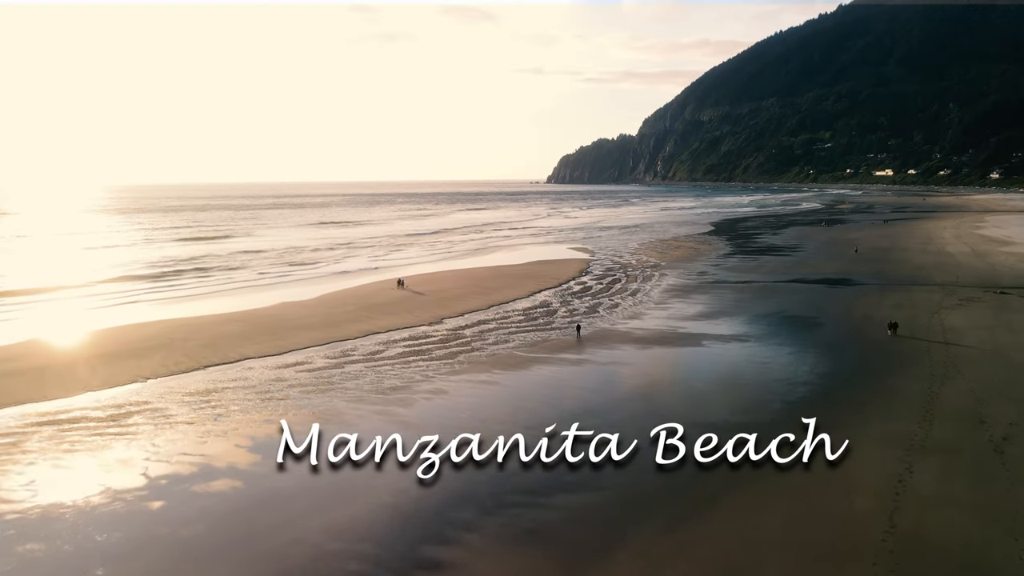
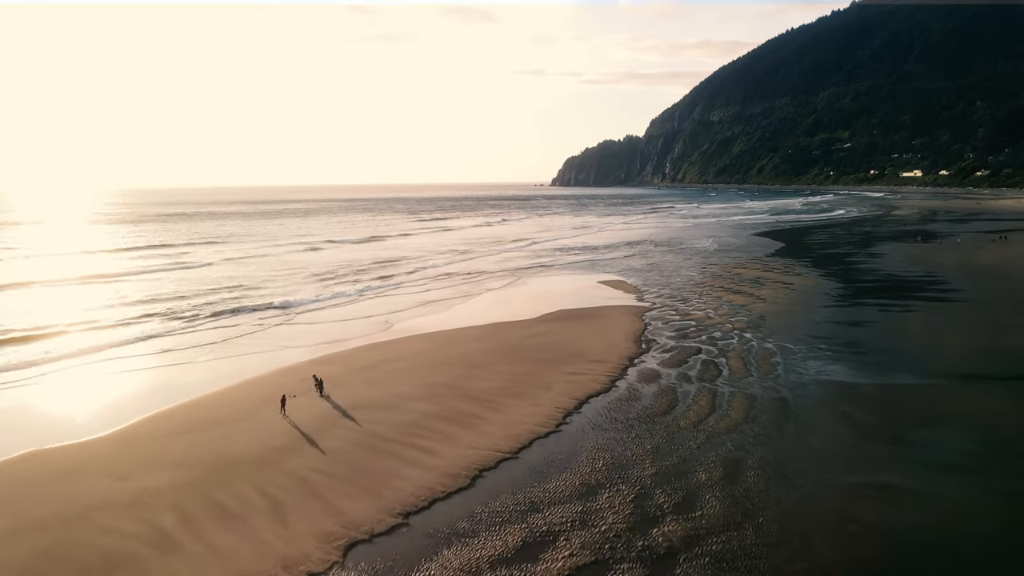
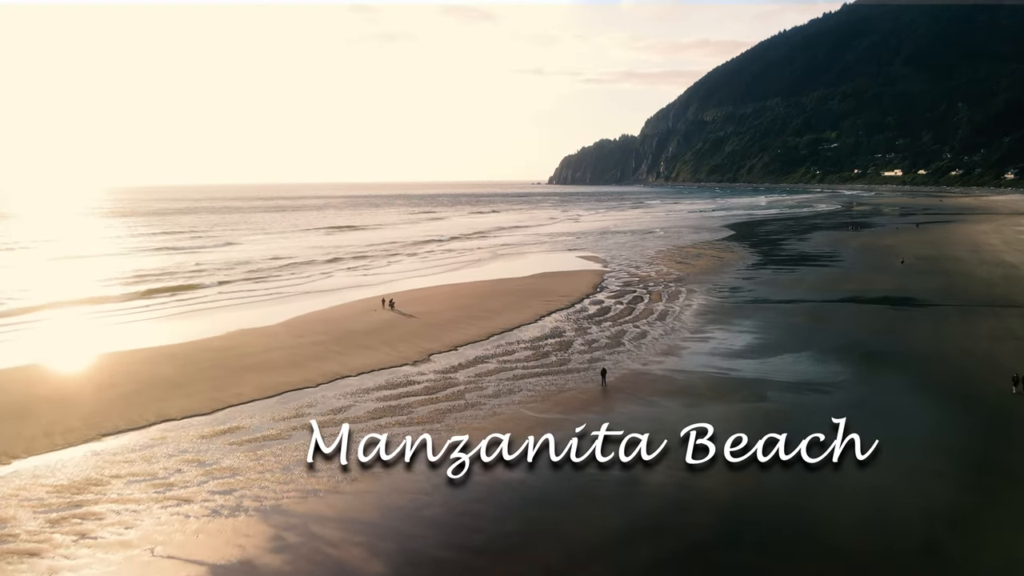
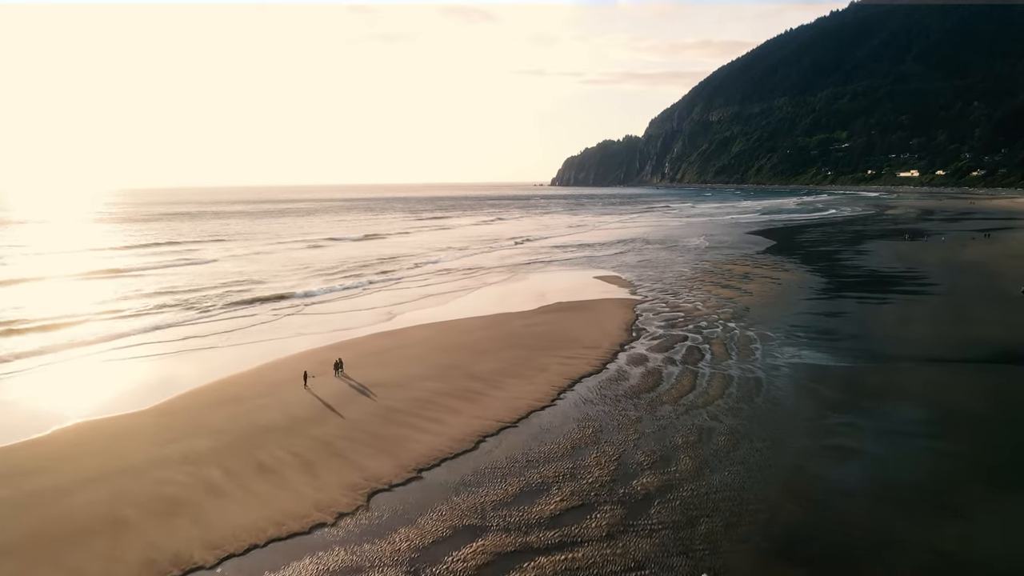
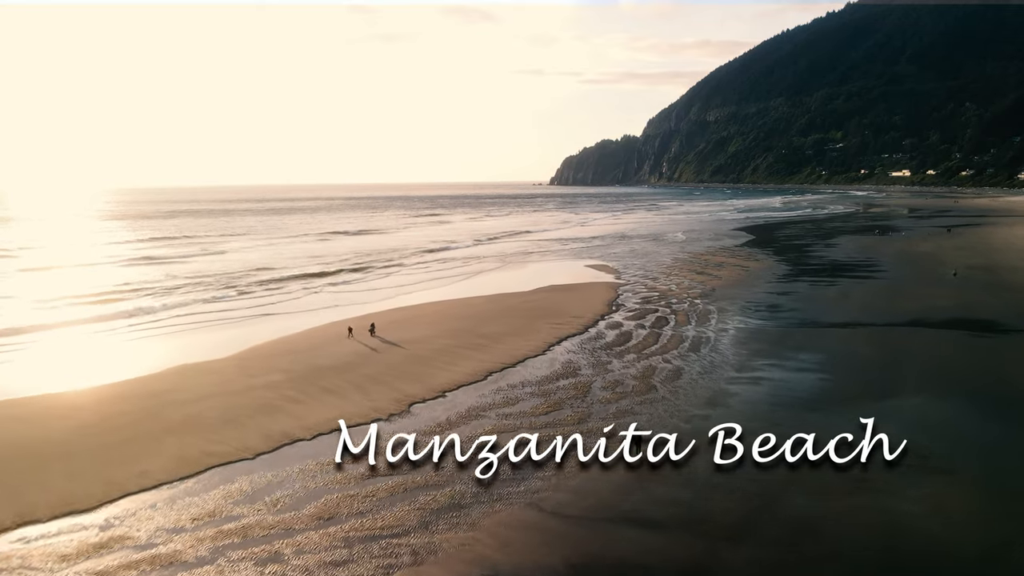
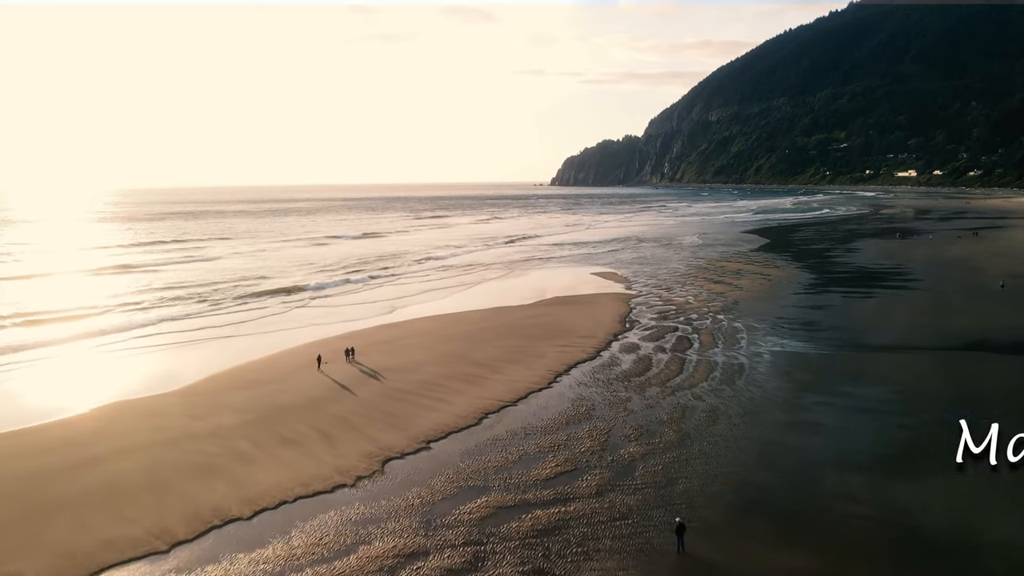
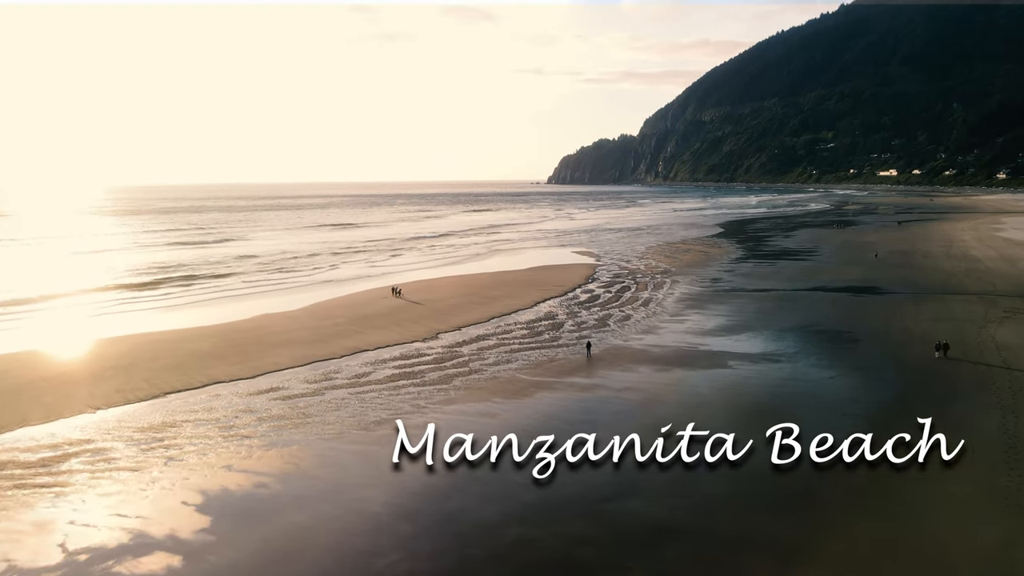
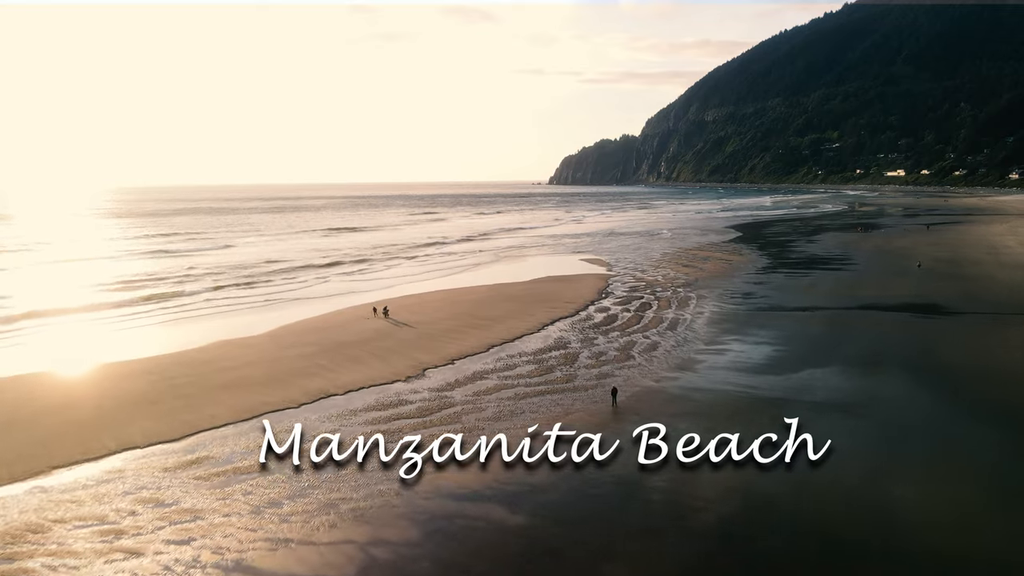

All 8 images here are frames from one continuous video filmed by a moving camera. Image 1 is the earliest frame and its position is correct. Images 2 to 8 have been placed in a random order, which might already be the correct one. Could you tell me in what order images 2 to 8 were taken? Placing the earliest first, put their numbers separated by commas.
7, 3, 8, 5, 6, 4, 2
